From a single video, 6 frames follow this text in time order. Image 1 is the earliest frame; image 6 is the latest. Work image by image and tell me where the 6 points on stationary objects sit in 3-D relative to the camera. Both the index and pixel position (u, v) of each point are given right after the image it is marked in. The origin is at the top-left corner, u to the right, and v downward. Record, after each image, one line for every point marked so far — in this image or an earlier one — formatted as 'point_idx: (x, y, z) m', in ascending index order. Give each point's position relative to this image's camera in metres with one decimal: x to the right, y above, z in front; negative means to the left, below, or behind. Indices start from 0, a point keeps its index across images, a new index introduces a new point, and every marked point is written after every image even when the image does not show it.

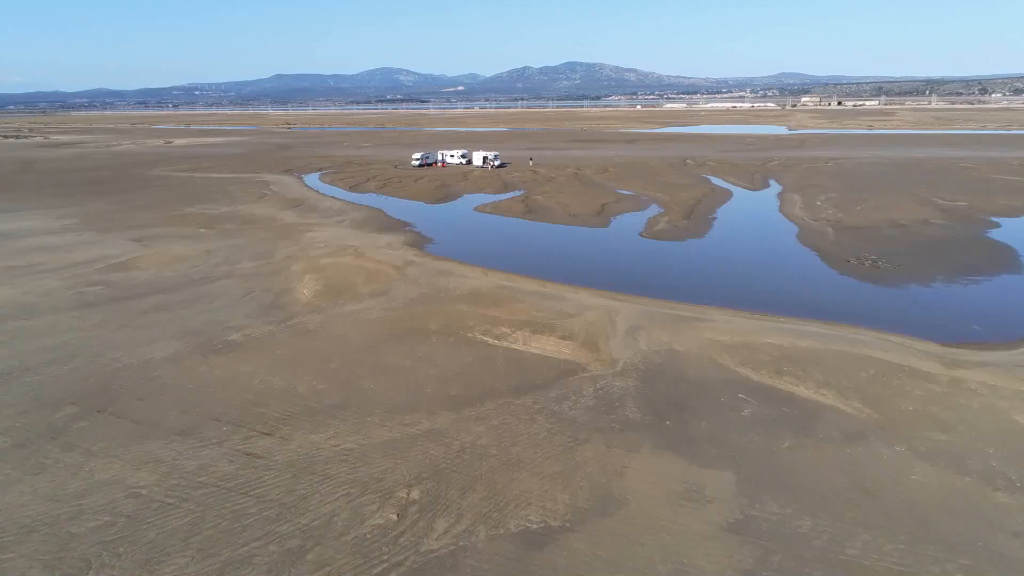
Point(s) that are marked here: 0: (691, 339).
0: (+7.4, -2.1, +15.0) m
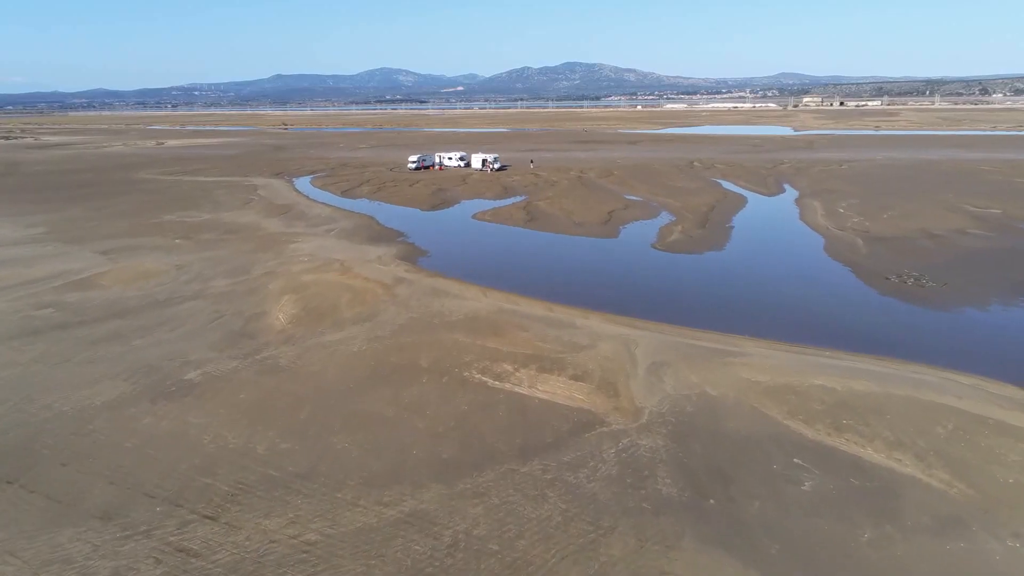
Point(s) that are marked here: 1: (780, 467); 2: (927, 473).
0: (+7.5, -3.2, +12.8) m
1: (+7.2, -4.8, +9.8) m
2: (+11.0, -4.9, +9.6) m
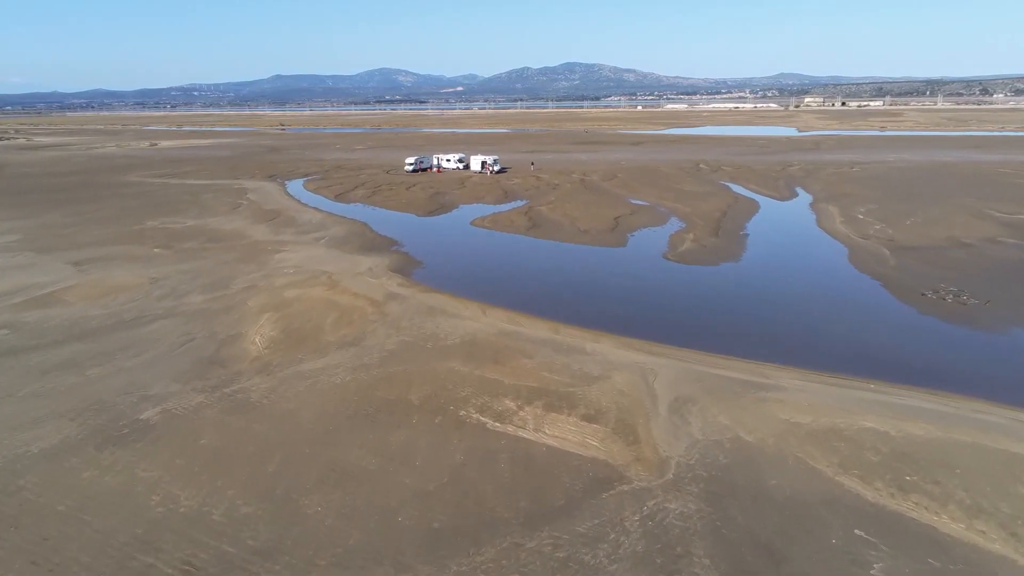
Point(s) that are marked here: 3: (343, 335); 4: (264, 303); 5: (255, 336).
0: (+7.6, -4.1, +11.1) m
1: (+7.3, -5.7, +8.1) m
2: (+11.1, -5.7, +7.9) m
3: (-7.3, -2.0, +15.6) m
4: (-12.6, -0.8, +18.4) m
5: (-11.2, -2.1, +15.7) m
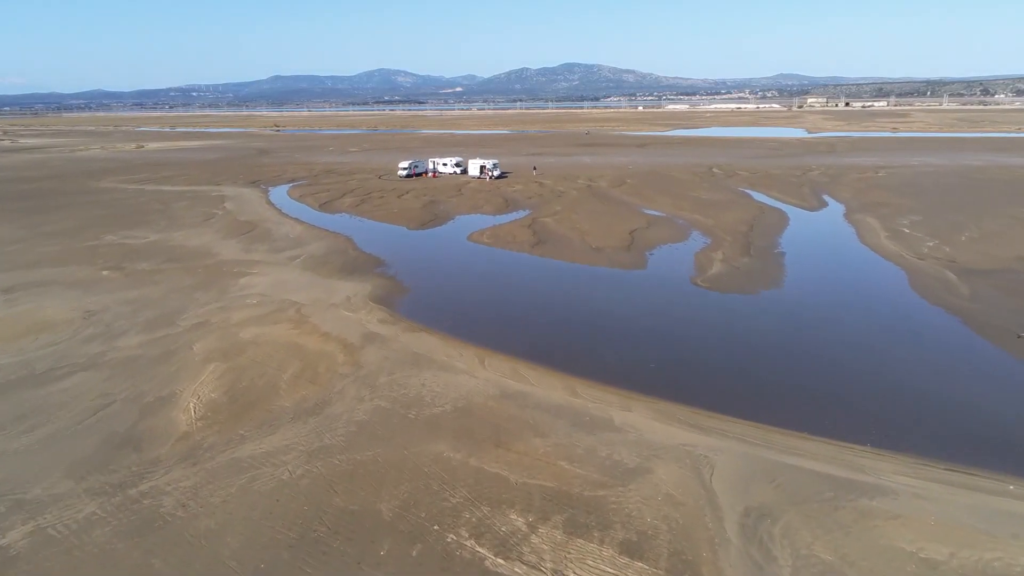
0: (+7.8, -5.8, +7.8) m
1: (+7.6, -7.3, +4.7) m
2: (+11.3, -7.4, +4.6) m
3: (-7.1, -3.7, +12.3) m
4: (-12.4, -2.5, +15.0) m
5: (-11.0, -3.8, +12.4) m
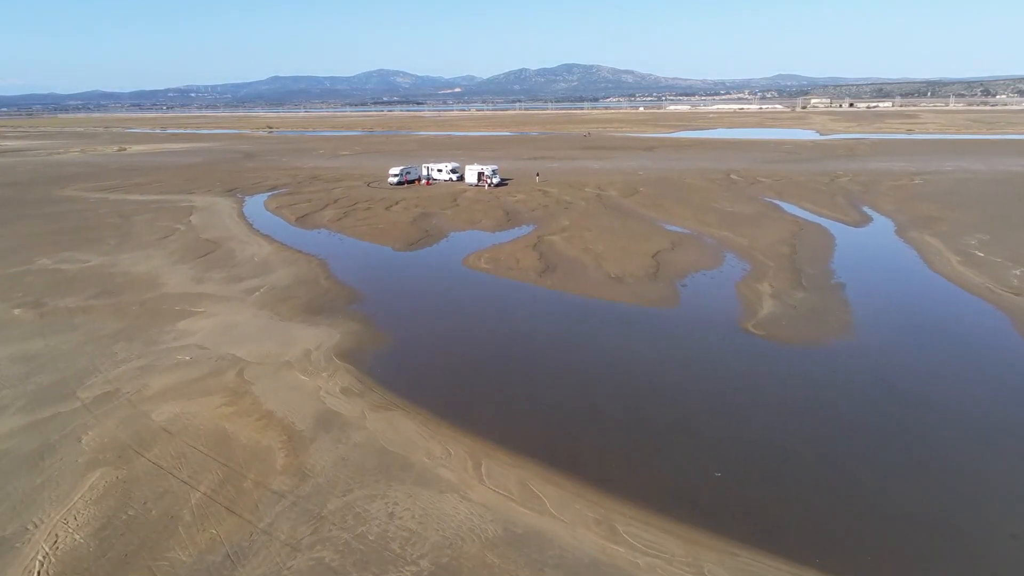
0: (+8.1, -7.8, +3.8) m
1: (+7.8, -9.4, +0.7) m
2: (+11.6, -9.4, +0.6) m
3: (-6.9, -5.8, +8.2) m
4: (-12.2, -4.6, +11.0) m
5: (-10.8, -5.9, +8.3) m
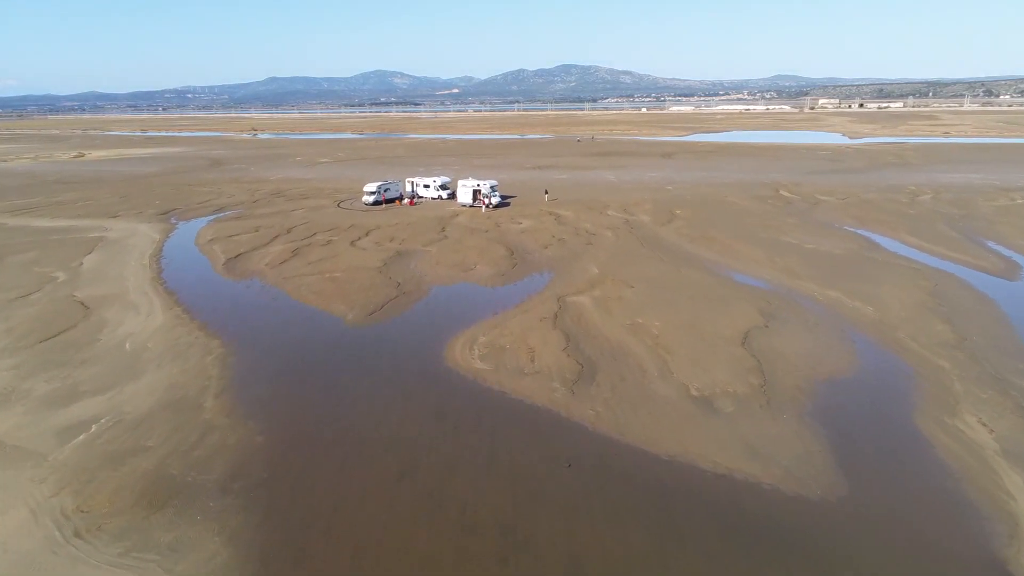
0: (+8.6, -12.0, -4.5) m
1: (+8.4, -13.6, -7.5) m
2: (+12.1, -13.6, -7.7) m
3: (-6.4, -10.1, -0.1) m
4: (-11.7, -8.9, +2.6) m
5: (-10.3, -10.2, 0.0) m
